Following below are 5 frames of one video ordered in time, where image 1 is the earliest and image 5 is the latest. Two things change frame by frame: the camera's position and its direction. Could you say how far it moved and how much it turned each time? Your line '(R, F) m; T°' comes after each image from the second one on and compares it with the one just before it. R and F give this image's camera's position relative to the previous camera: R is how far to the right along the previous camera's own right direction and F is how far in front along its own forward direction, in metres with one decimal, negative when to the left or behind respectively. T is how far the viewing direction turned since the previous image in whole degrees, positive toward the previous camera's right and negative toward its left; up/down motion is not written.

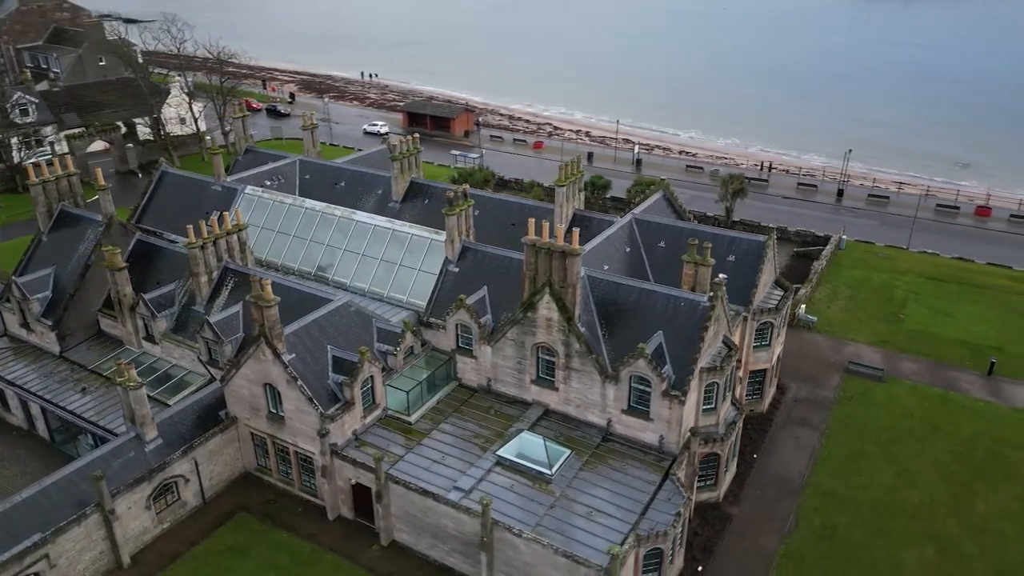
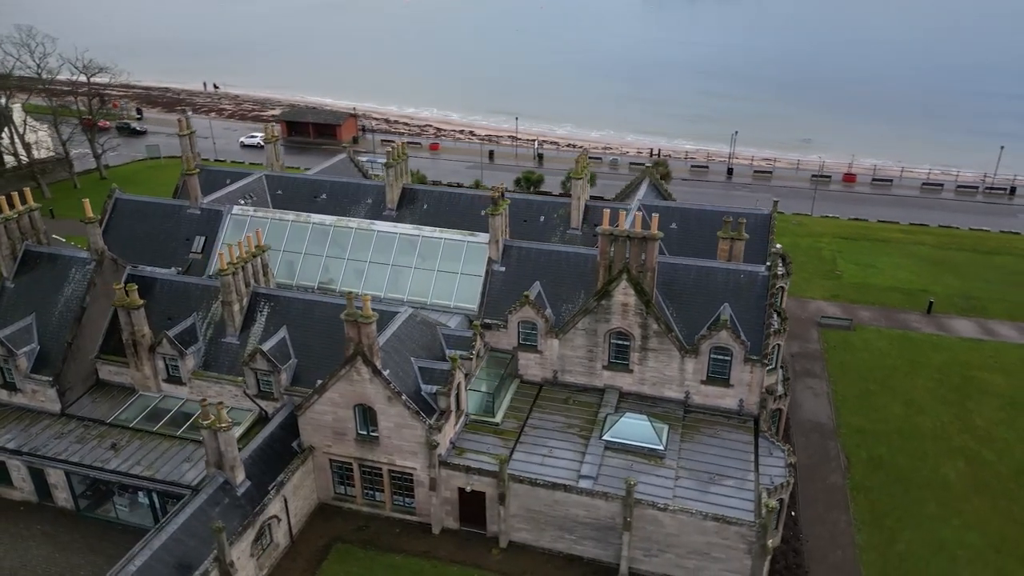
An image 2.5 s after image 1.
(-12.7, +0.8) m; +14°
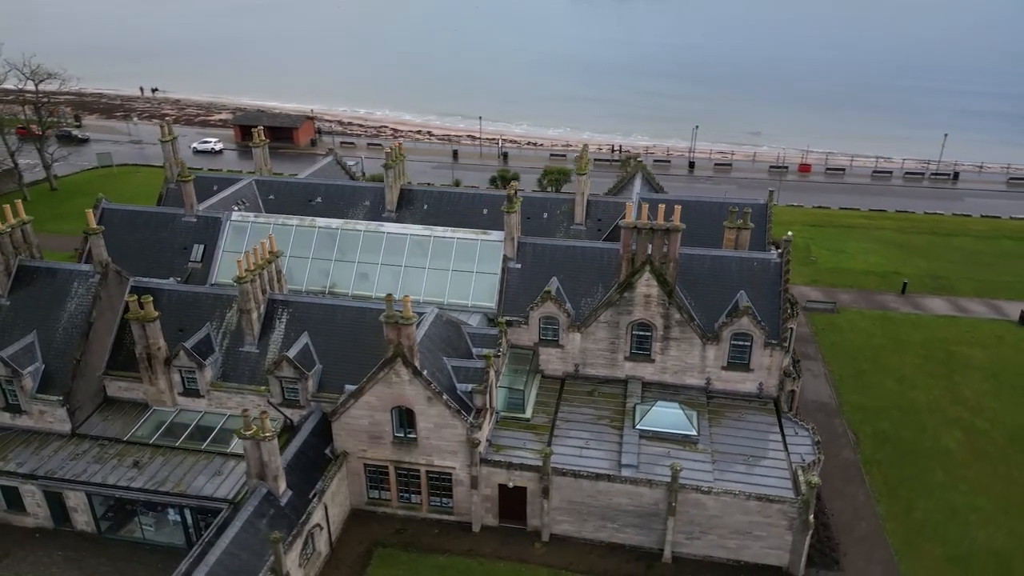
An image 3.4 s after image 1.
(-4.6, -0.1) m; +5°
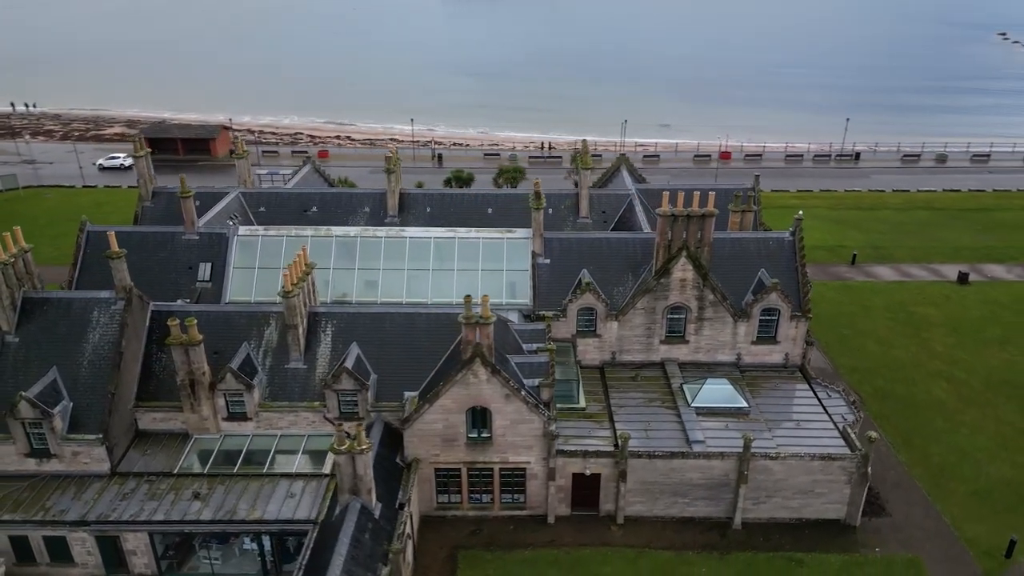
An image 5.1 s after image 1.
(-8.8, +0.1) m; +9°
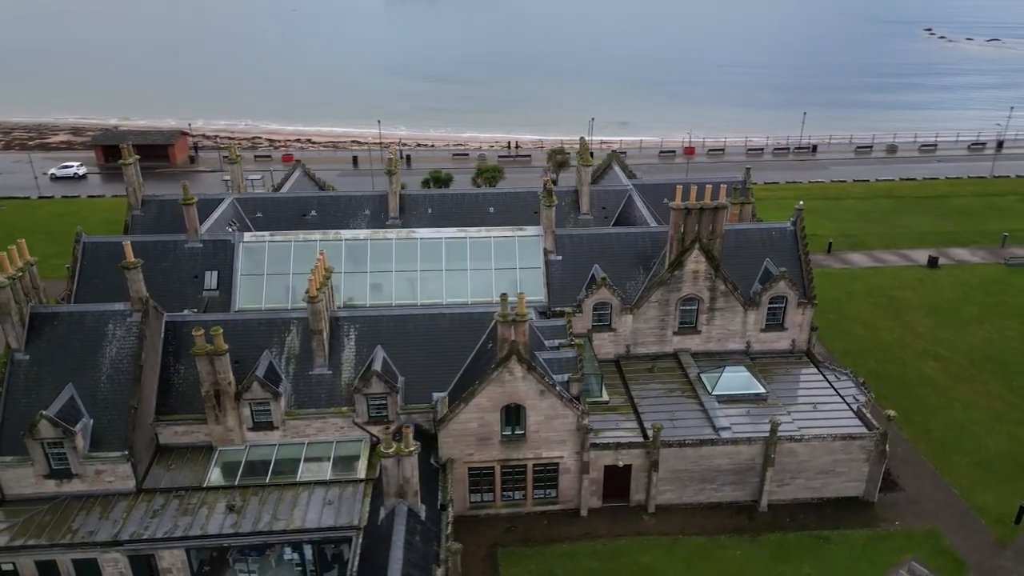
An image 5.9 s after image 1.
(-4.1, -0.1) m; +4°
